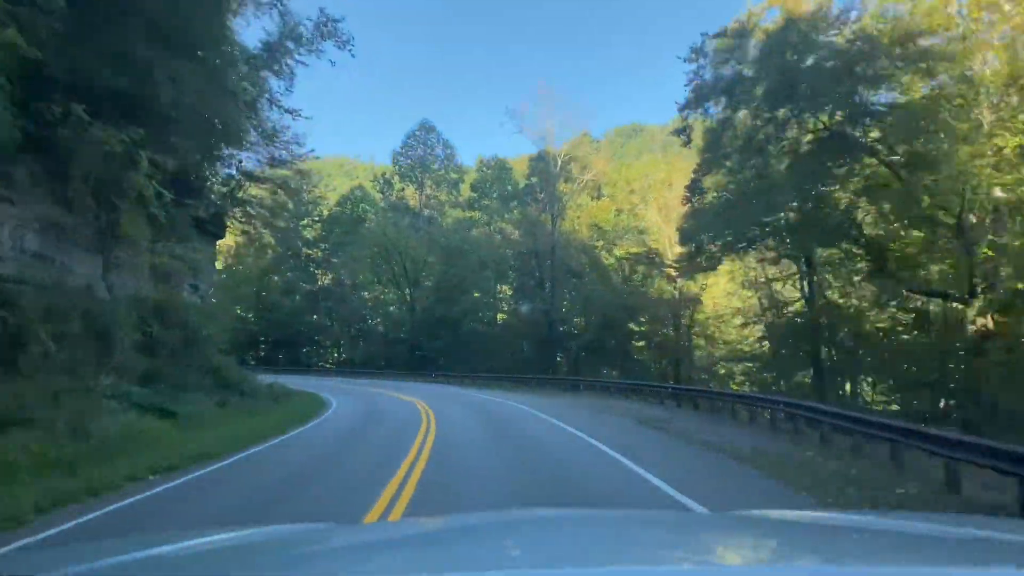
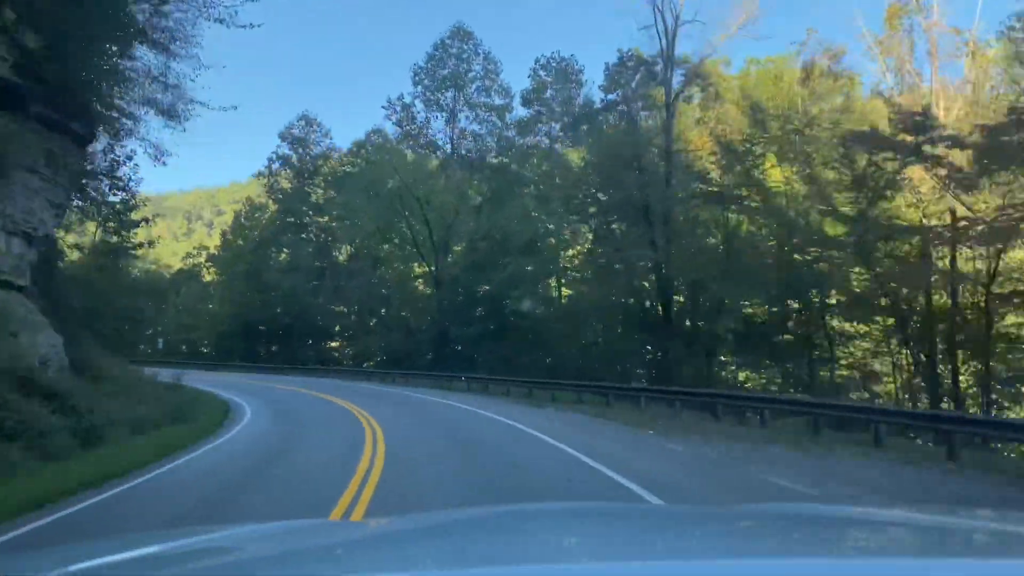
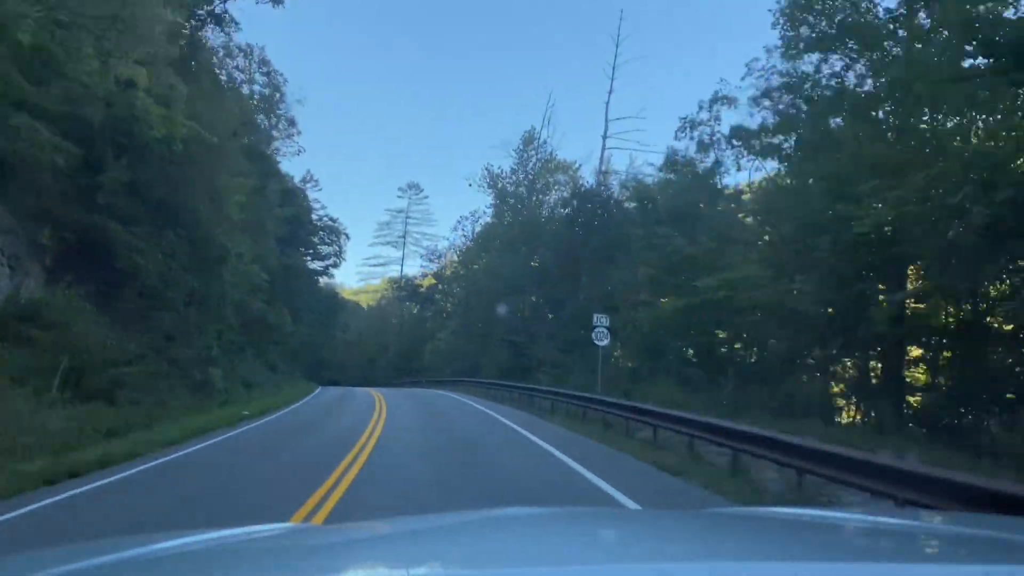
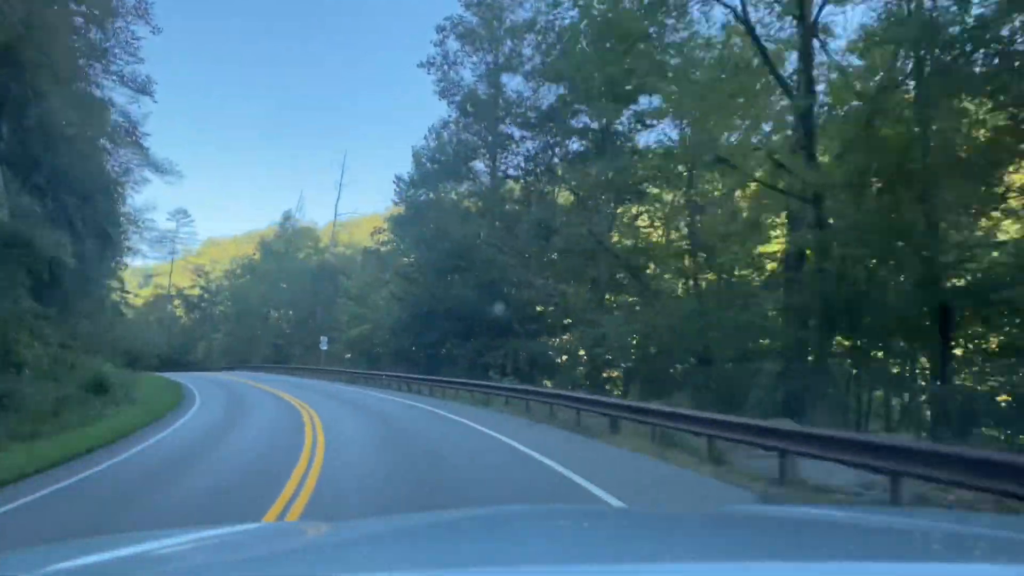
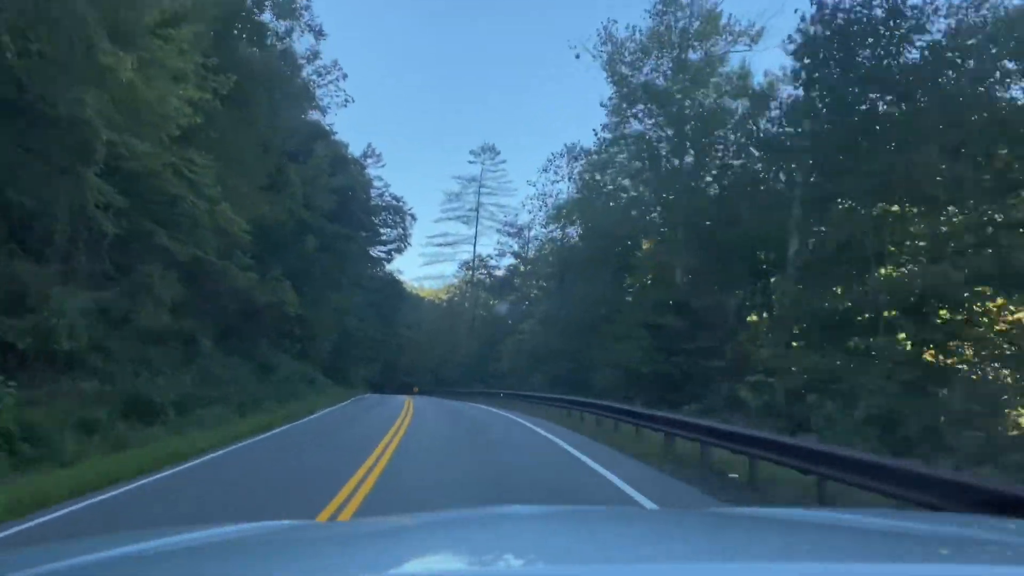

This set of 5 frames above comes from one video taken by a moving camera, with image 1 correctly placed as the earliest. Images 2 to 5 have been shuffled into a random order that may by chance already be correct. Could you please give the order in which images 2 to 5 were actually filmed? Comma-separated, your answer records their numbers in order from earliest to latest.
2, 4, 3, 5
